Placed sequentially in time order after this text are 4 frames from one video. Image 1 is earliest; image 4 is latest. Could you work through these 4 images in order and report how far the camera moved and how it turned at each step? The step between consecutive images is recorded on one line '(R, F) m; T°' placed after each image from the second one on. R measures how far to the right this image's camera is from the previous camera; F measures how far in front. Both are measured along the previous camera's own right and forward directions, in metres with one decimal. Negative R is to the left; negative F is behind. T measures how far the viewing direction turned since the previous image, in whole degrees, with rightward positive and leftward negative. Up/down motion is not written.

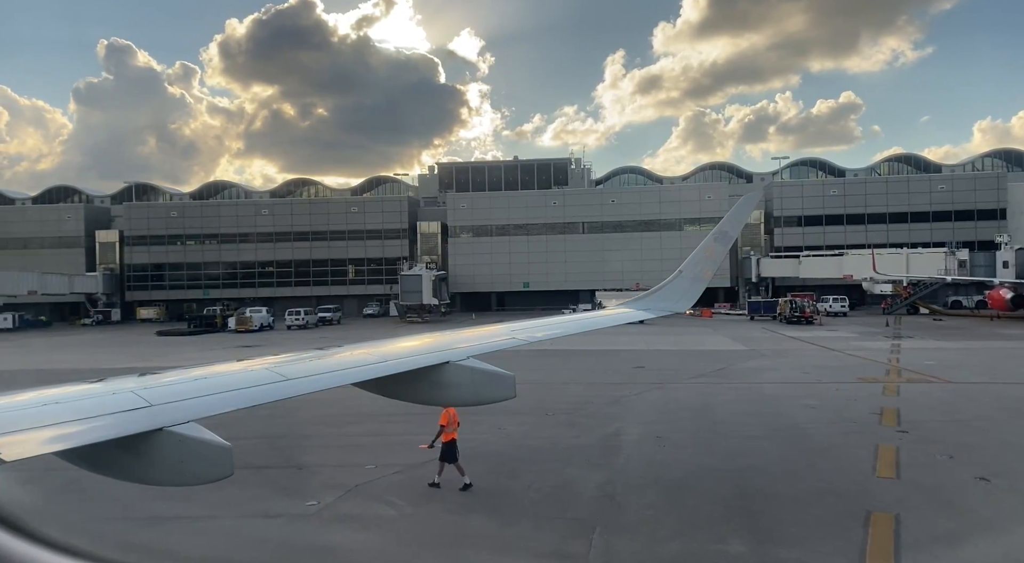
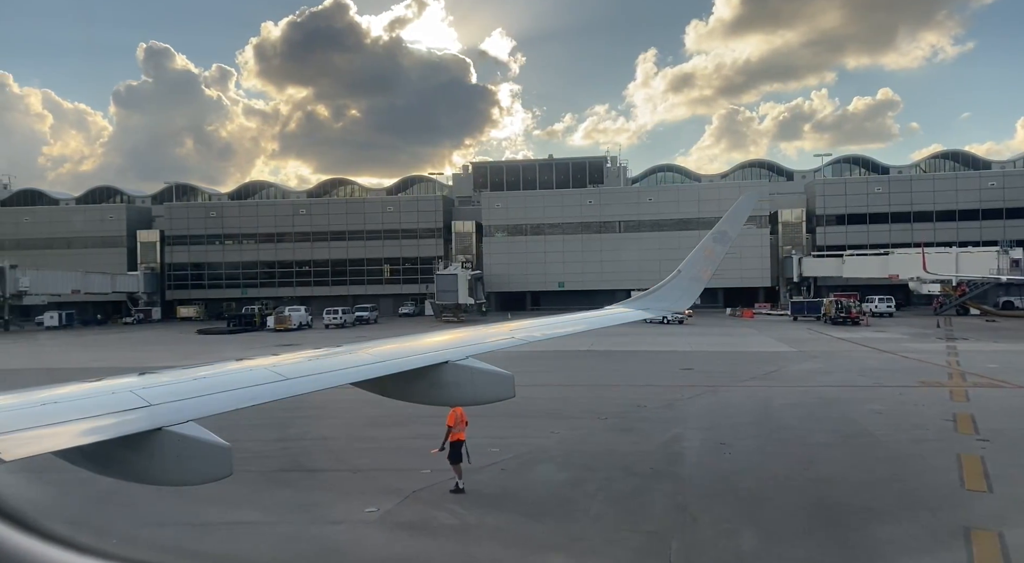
(-0.5, +0.5) m; -2°
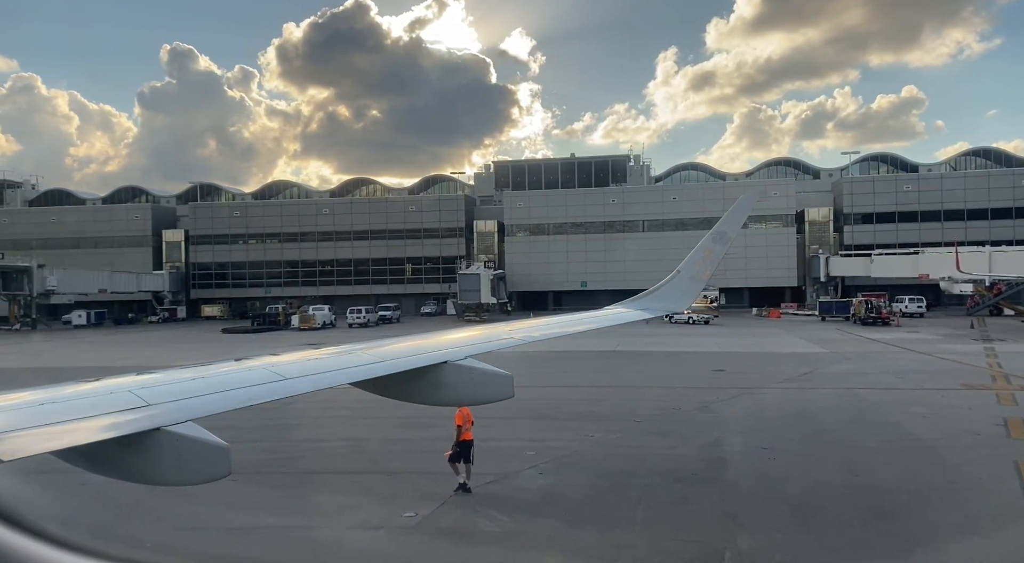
(-0.3, +0.3) m; -2°
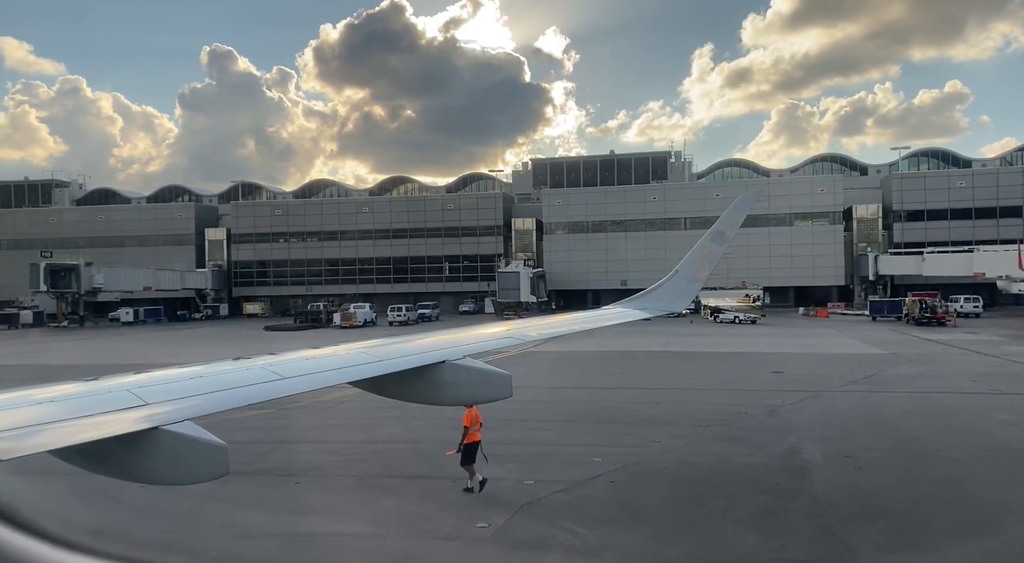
(-0.5, +0.6) m; -3°
